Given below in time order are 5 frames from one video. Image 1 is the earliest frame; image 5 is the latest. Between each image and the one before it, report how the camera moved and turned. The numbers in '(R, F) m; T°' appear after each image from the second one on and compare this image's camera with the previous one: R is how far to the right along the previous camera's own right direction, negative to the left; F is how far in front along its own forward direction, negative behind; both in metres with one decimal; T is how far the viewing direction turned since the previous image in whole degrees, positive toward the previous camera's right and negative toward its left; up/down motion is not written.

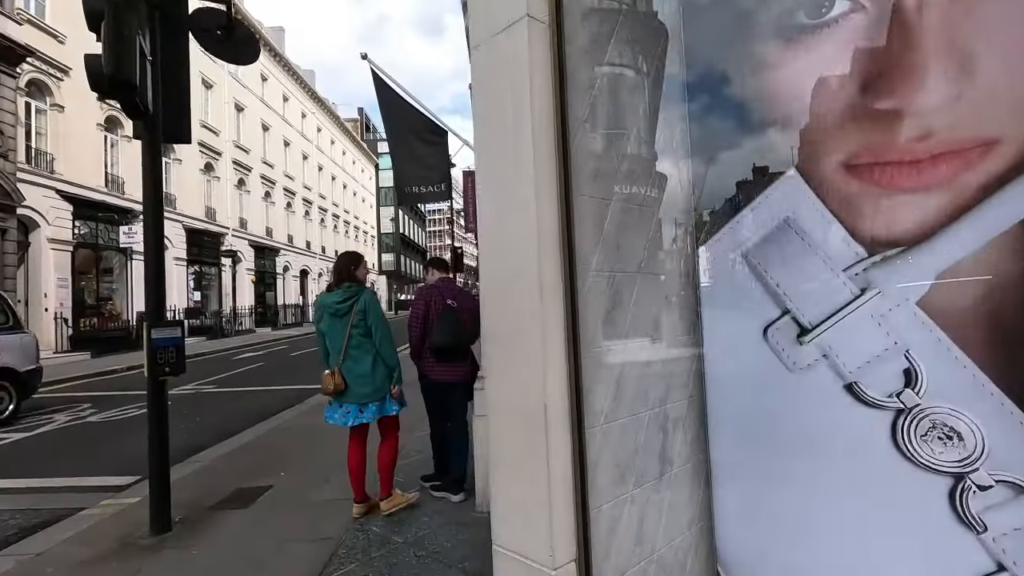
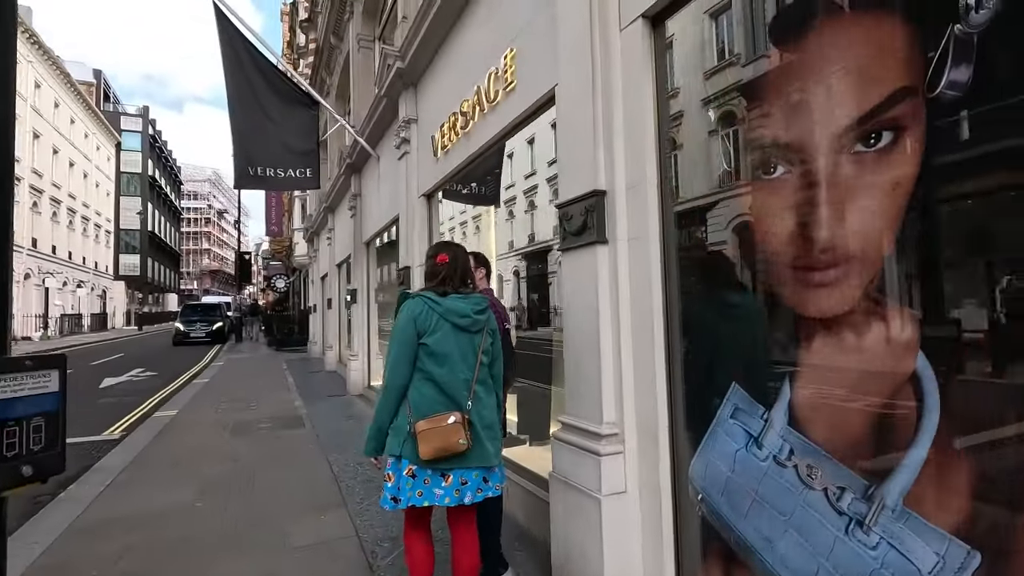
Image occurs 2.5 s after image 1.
(-1.9, +1.8) m; +24°
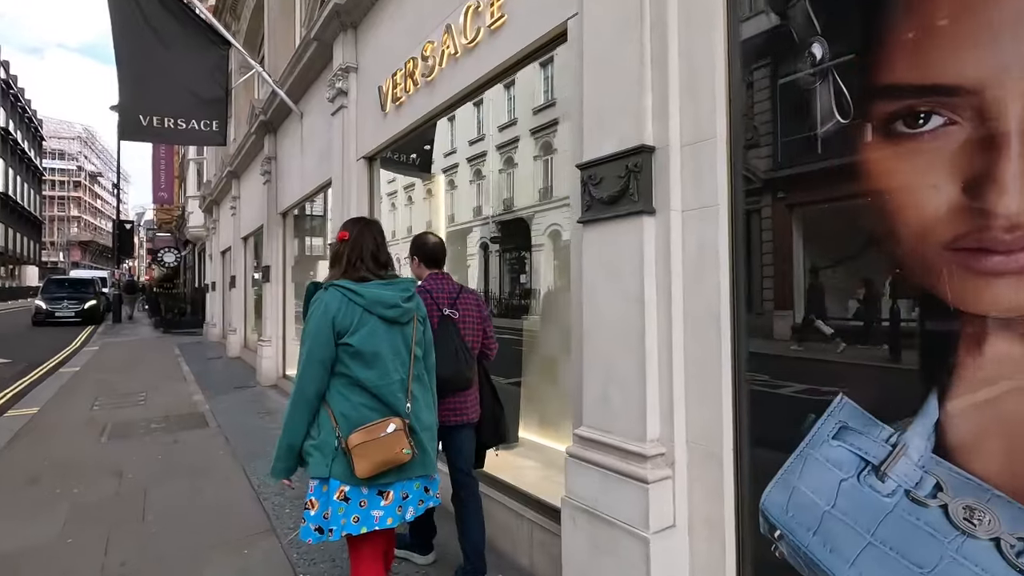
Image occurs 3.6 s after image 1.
(-0.5, +0.8) m; +10°
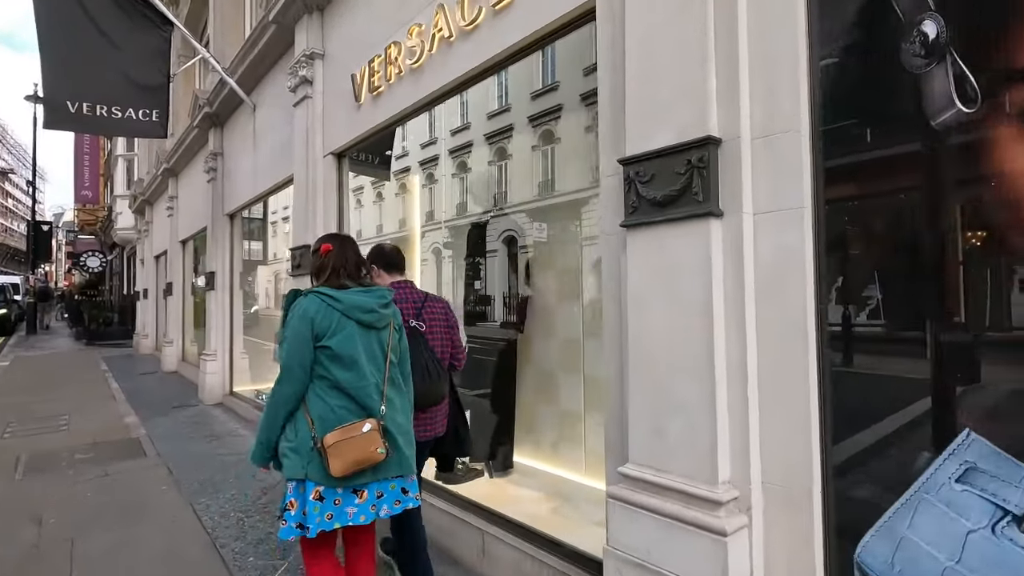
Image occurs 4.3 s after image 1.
(-0.4, +0.4) m; +6°
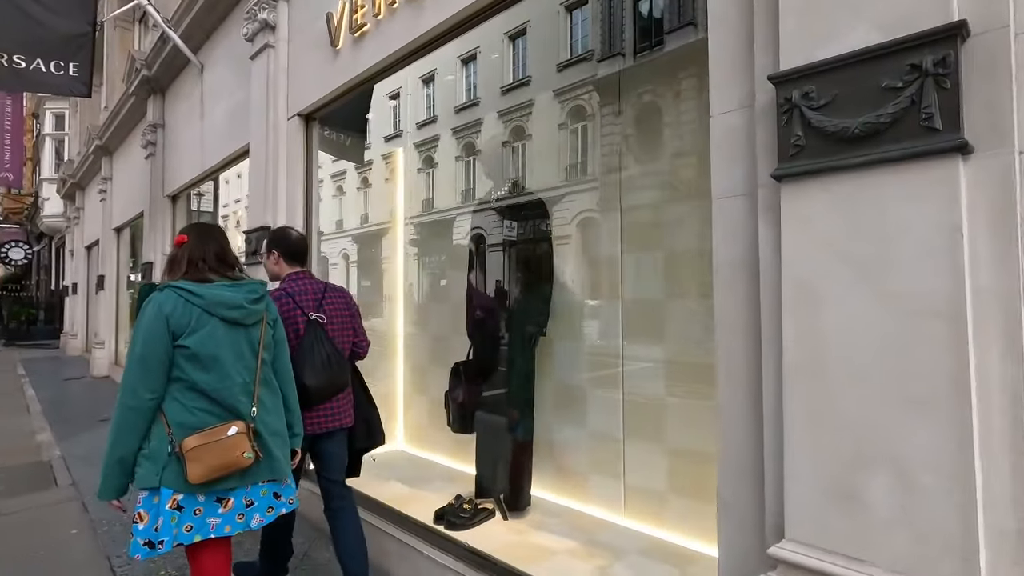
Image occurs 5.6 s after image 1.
(-0.4, +0.9) m; +4°
